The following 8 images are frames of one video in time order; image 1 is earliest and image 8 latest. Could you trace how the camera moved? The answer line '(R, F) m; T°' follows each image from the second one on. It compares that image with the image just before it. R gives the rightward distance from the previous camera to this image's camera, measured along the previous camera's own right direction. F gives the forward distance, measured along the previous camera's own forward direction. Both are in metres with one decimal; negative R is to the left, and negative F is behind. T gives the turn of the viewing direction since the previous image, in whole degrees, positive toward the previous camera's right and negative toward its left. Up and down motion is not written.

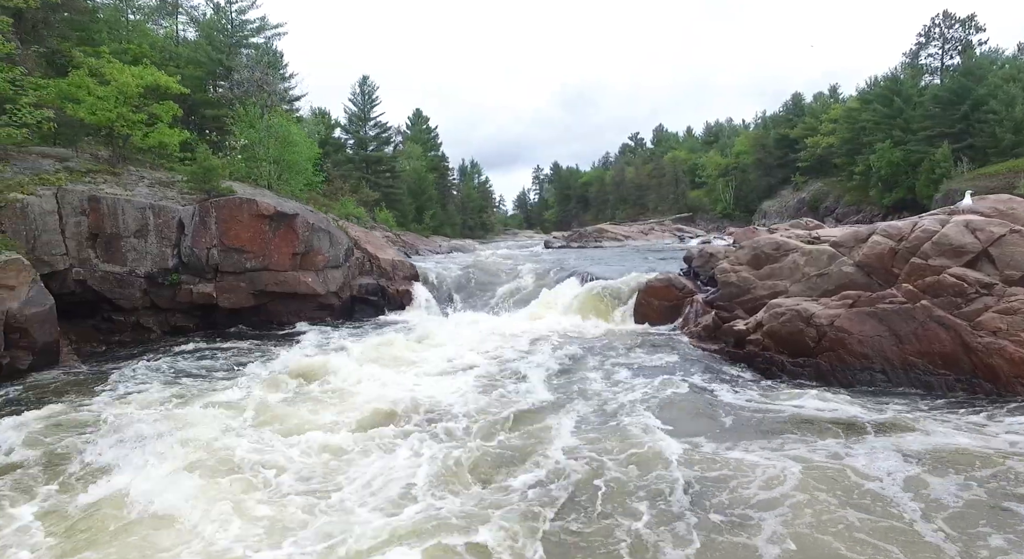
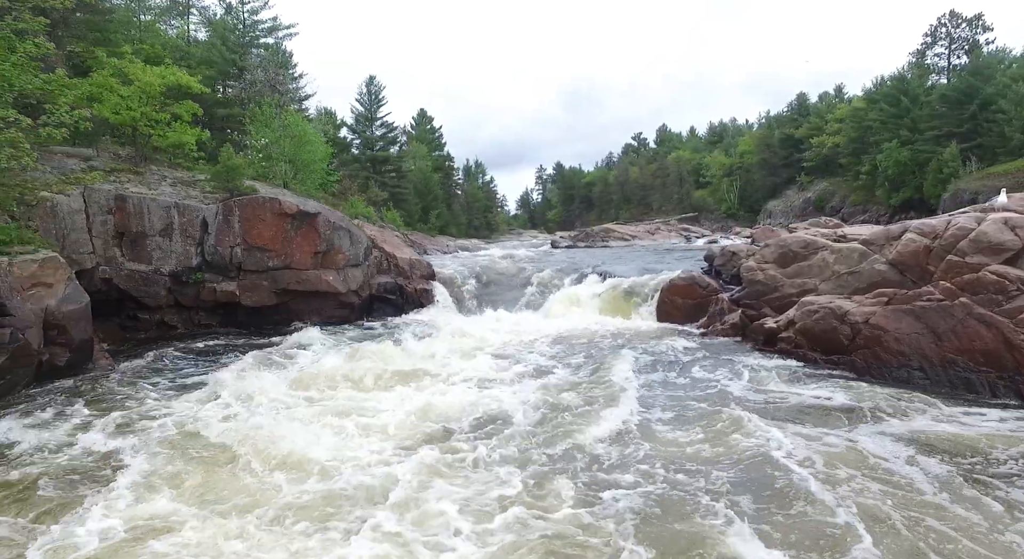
(-0.6, -0.1) m; 0°
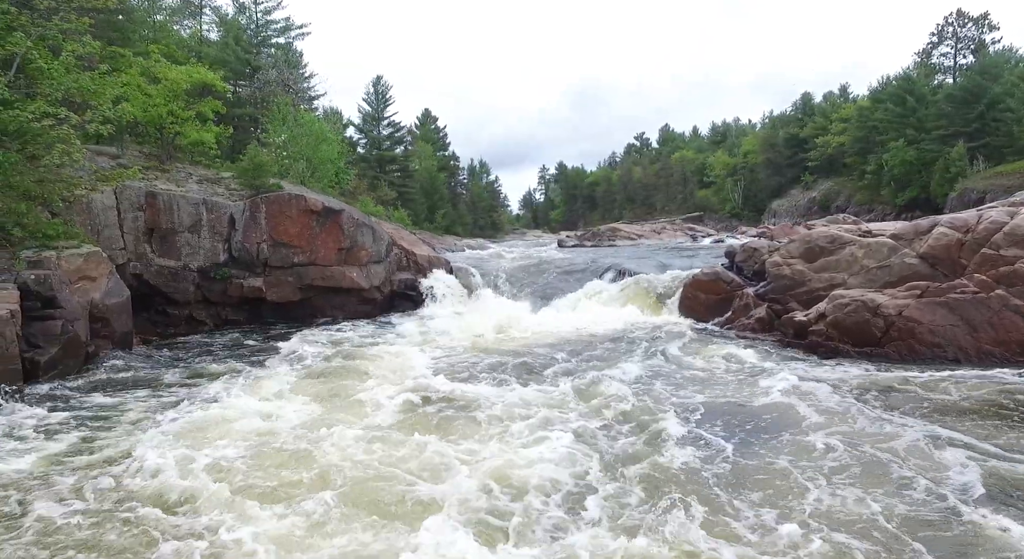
(-0.7, -0.2) m; 0°
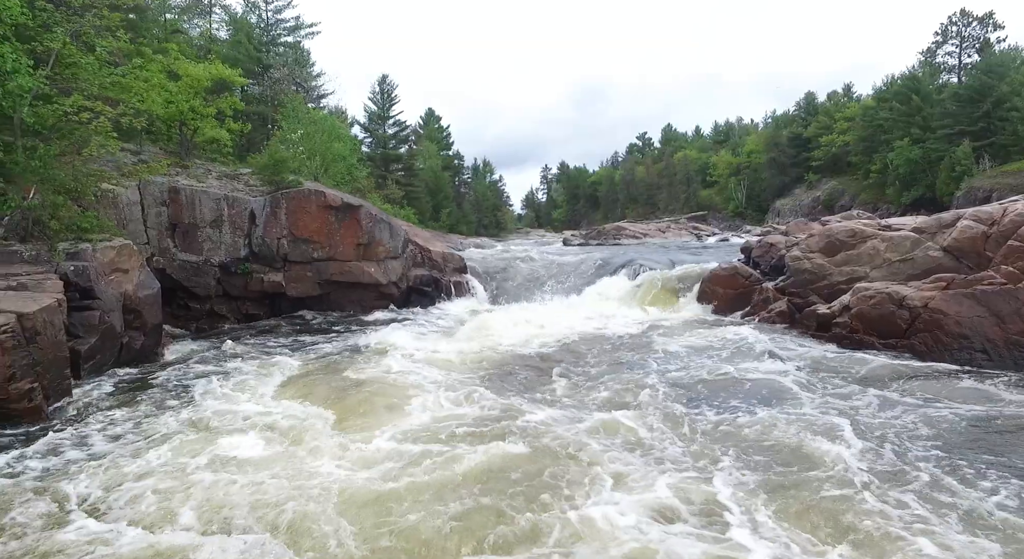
(-0.5, -0.2) m; 0°
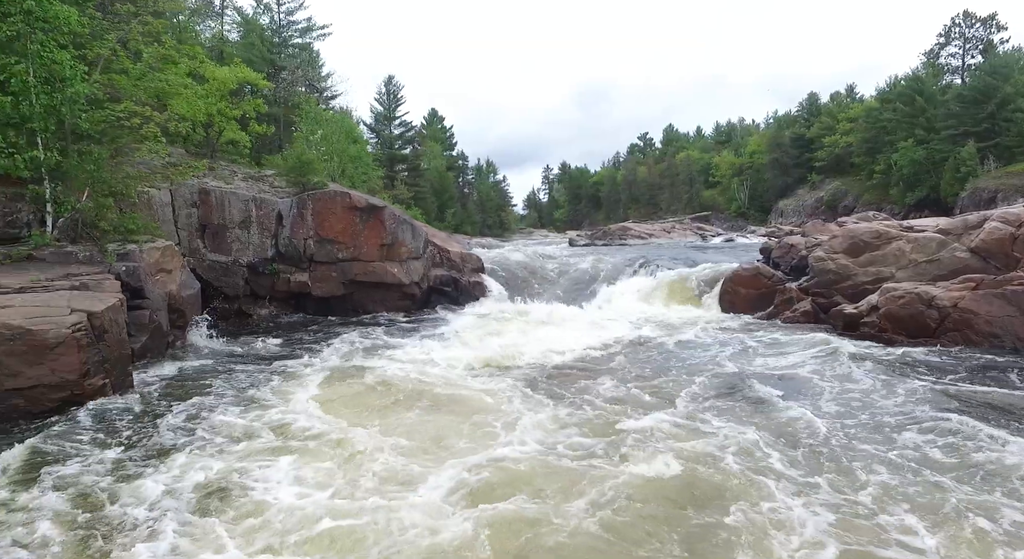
(-0.7, -0.3) m; 0°
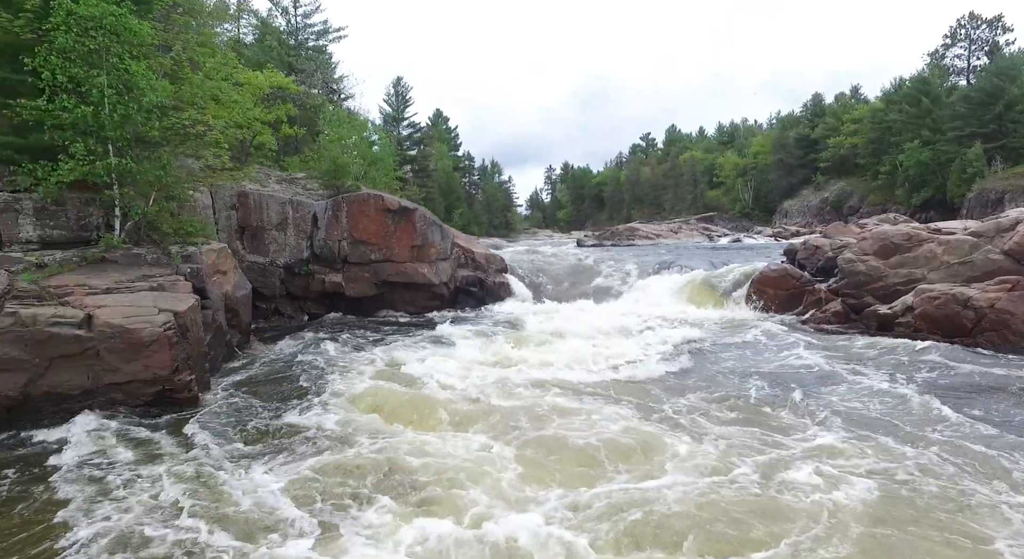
(-1.0, -0.4) m; 0°
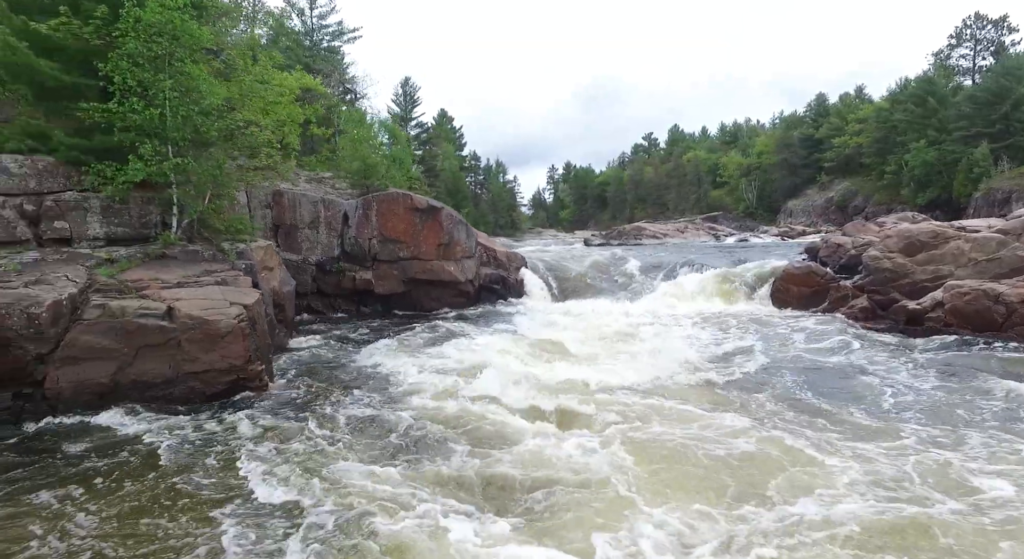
(-0.8, -0.4) m; 0°
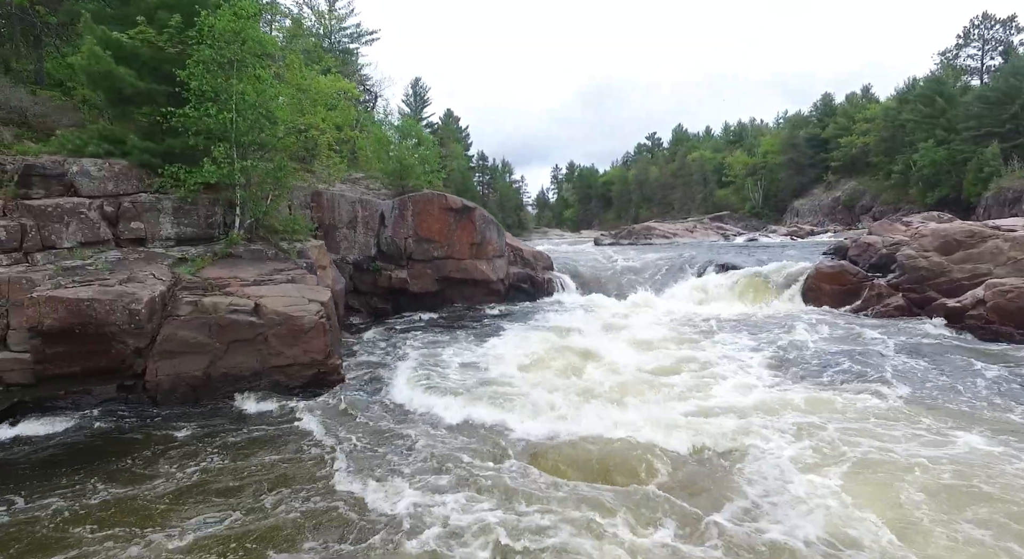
(-1.1, -0.3) m; 0°
